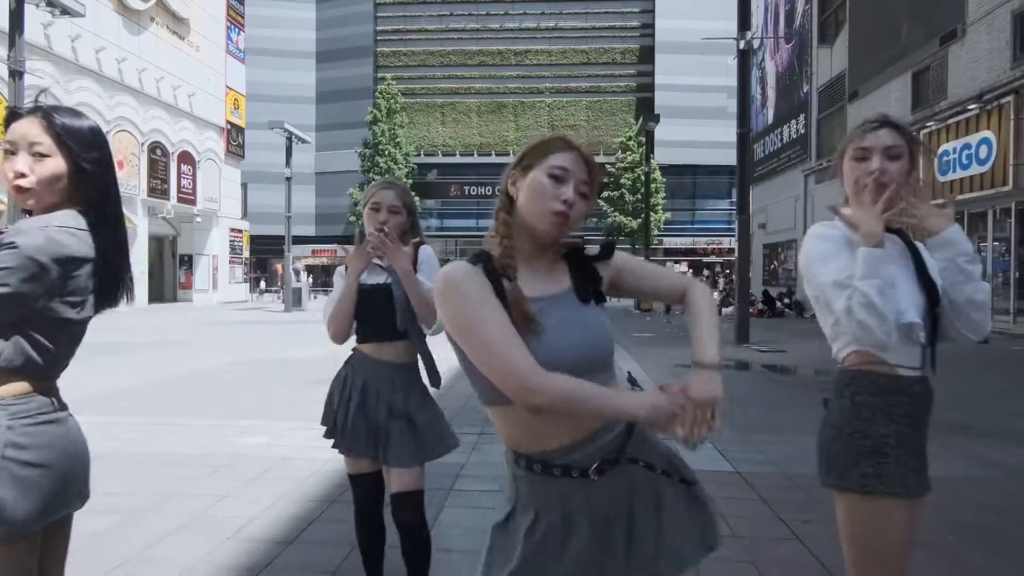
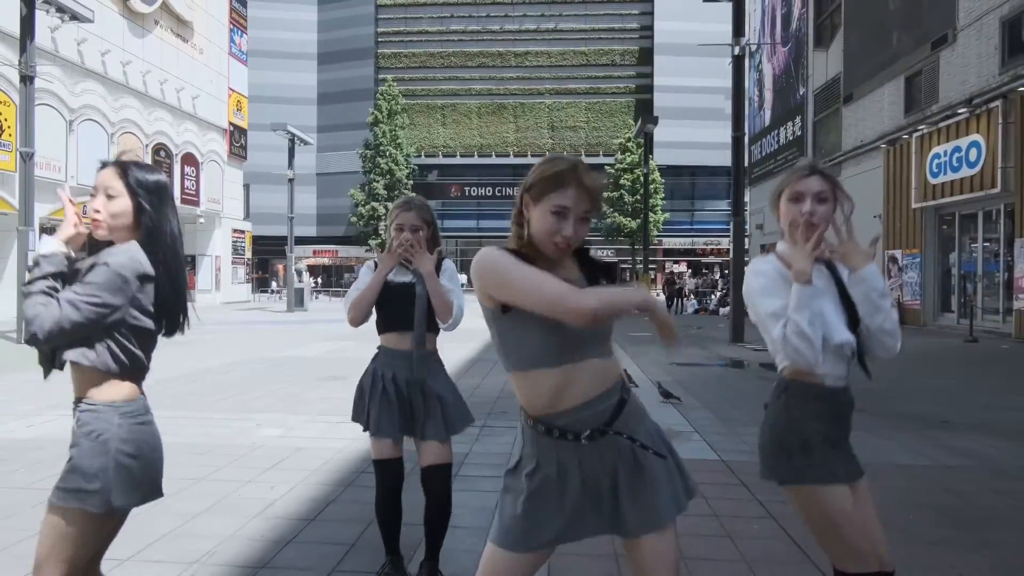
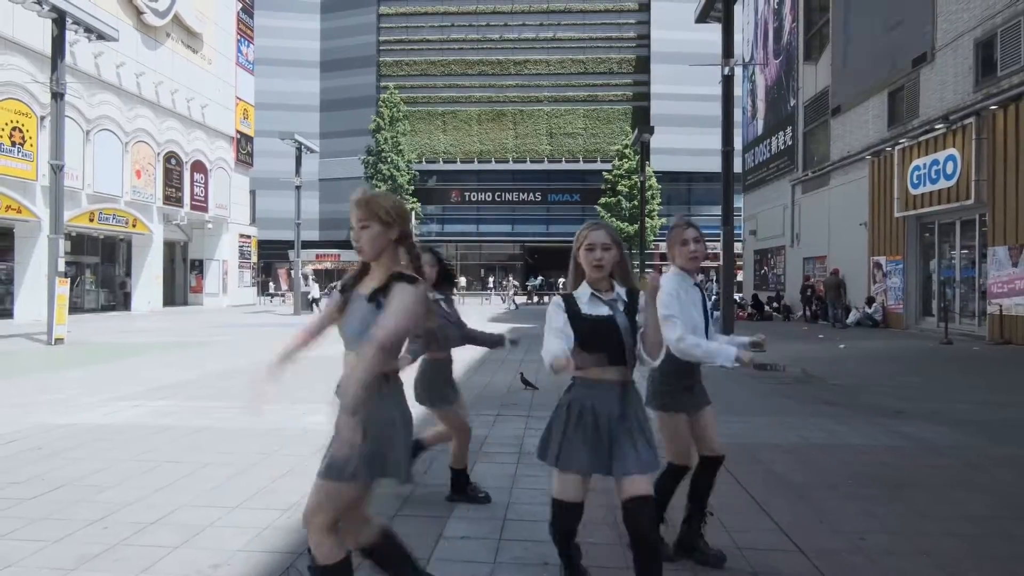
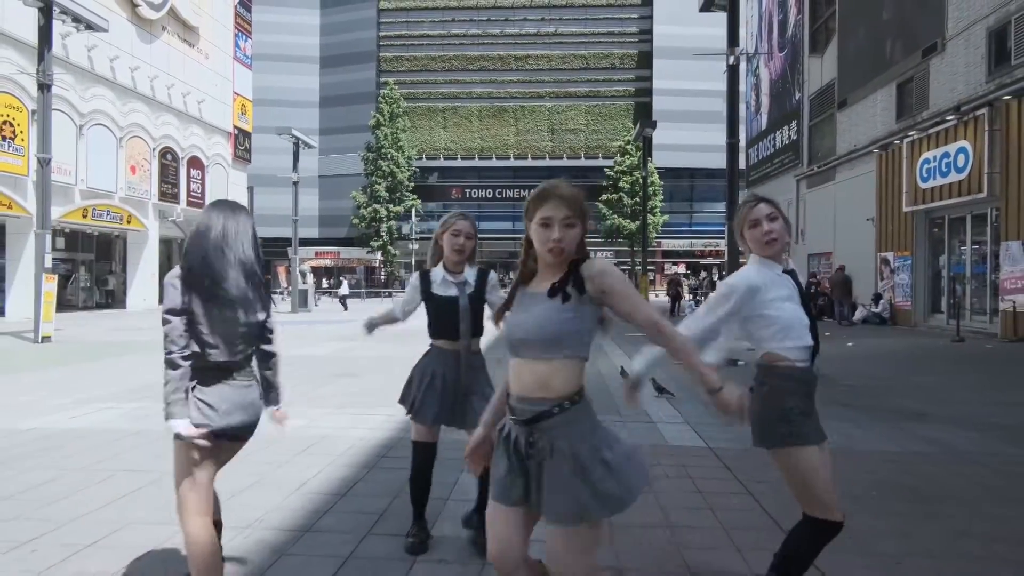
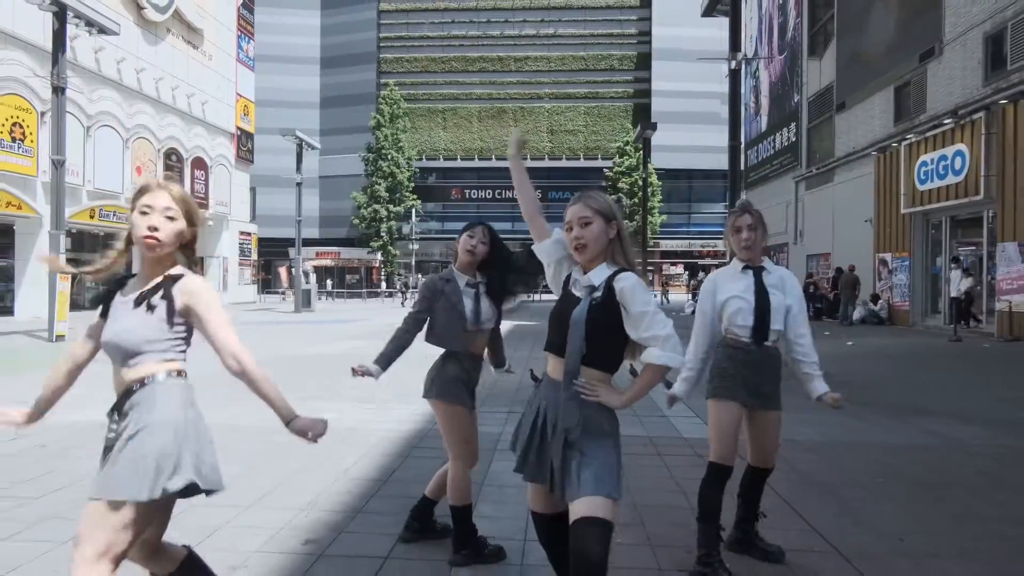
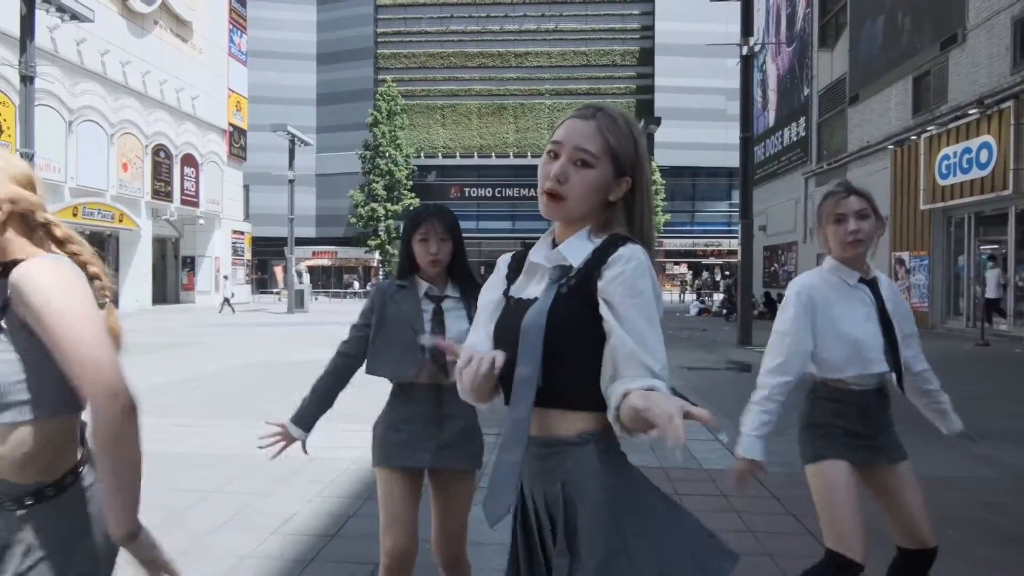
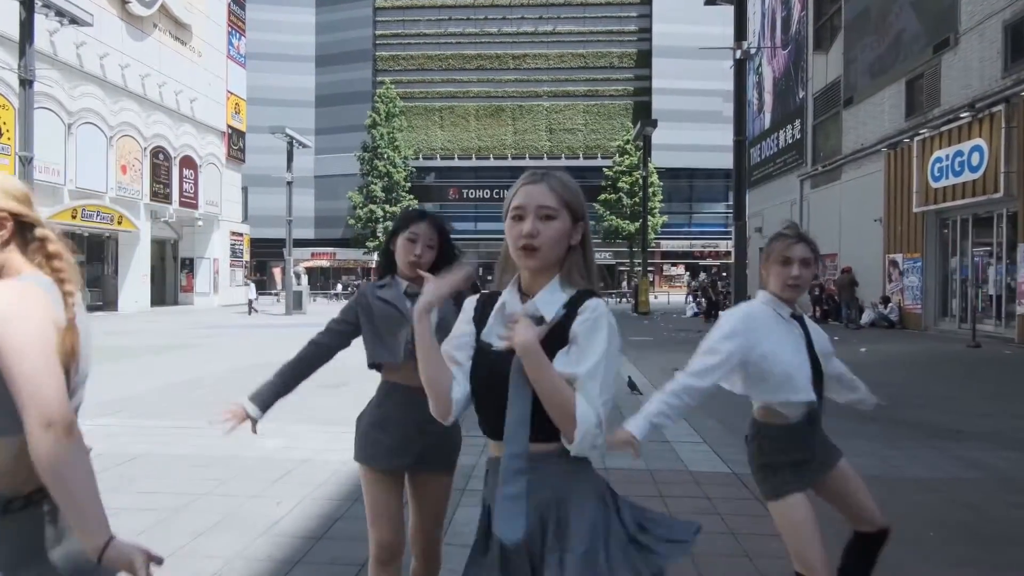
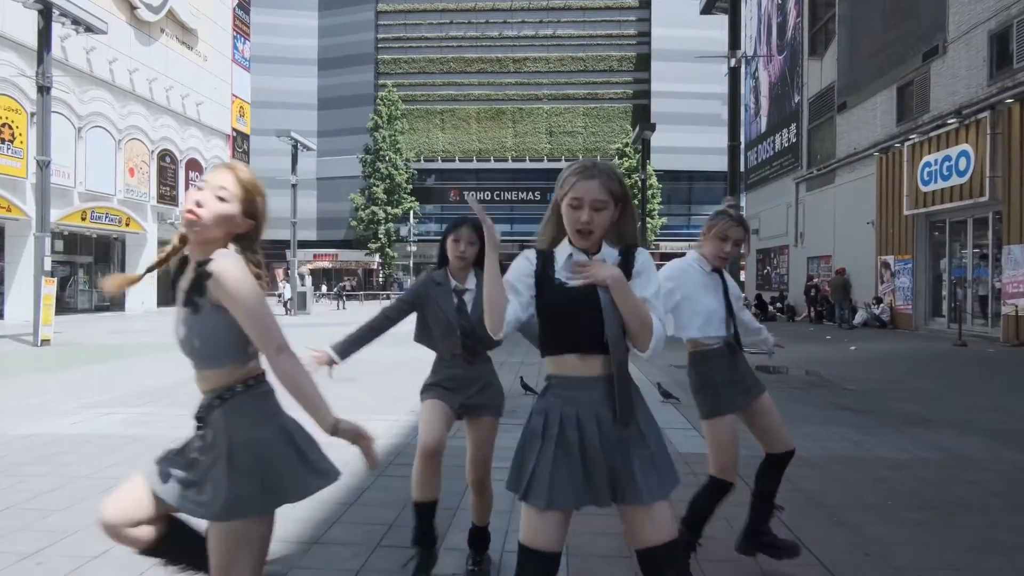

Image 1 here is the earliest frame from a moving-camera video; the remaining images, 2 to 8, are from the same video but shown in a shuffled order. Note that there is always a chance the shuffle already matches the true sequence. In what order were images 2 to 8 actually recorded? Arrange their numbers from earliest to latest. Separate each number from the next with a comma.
2, 4, 3, 8, 7, 6, 5
